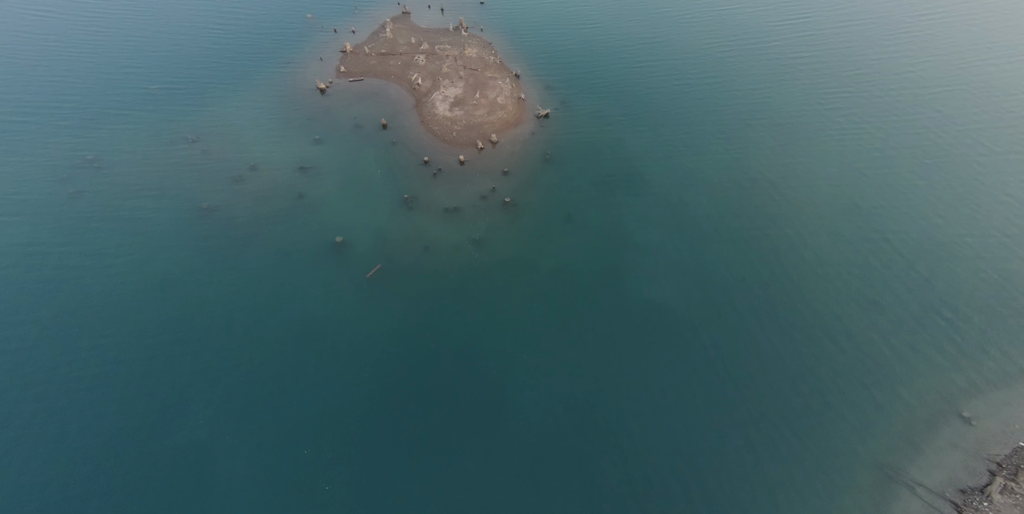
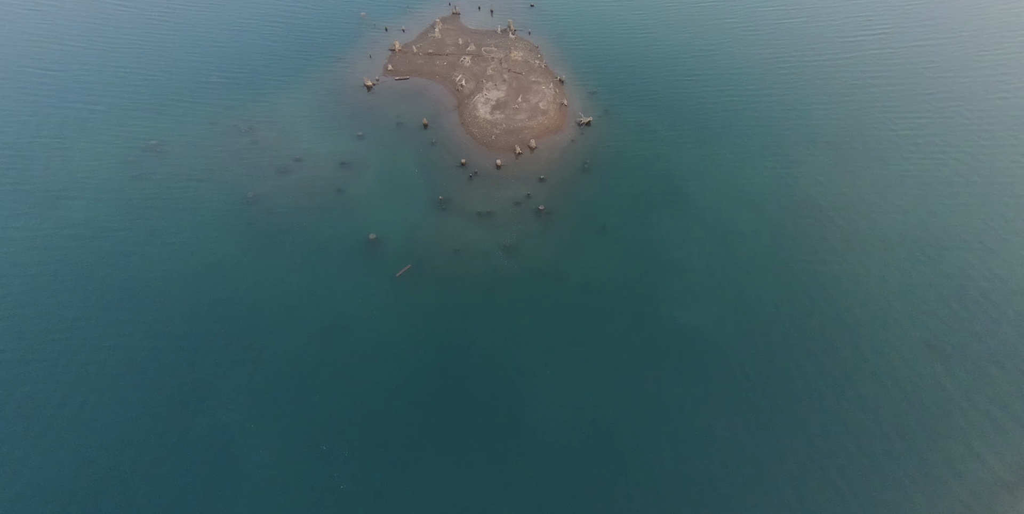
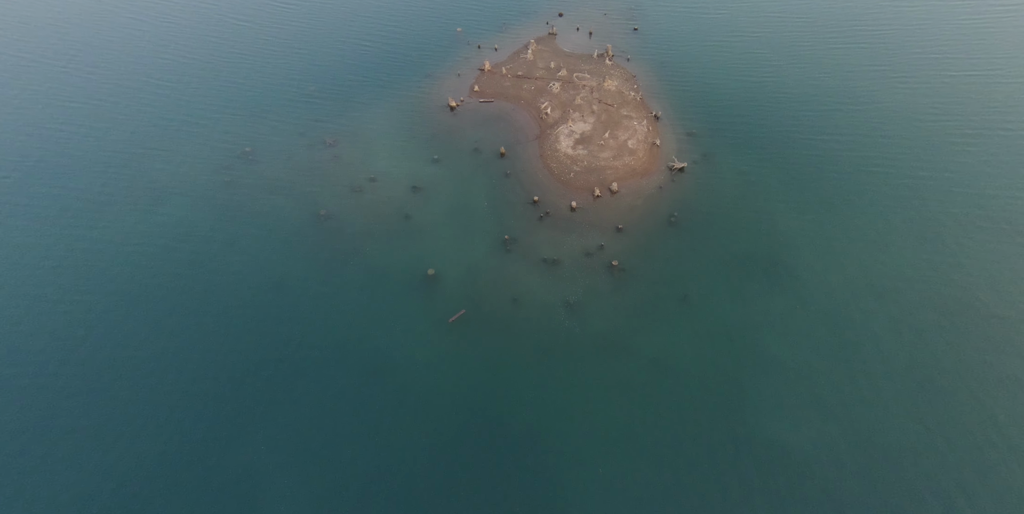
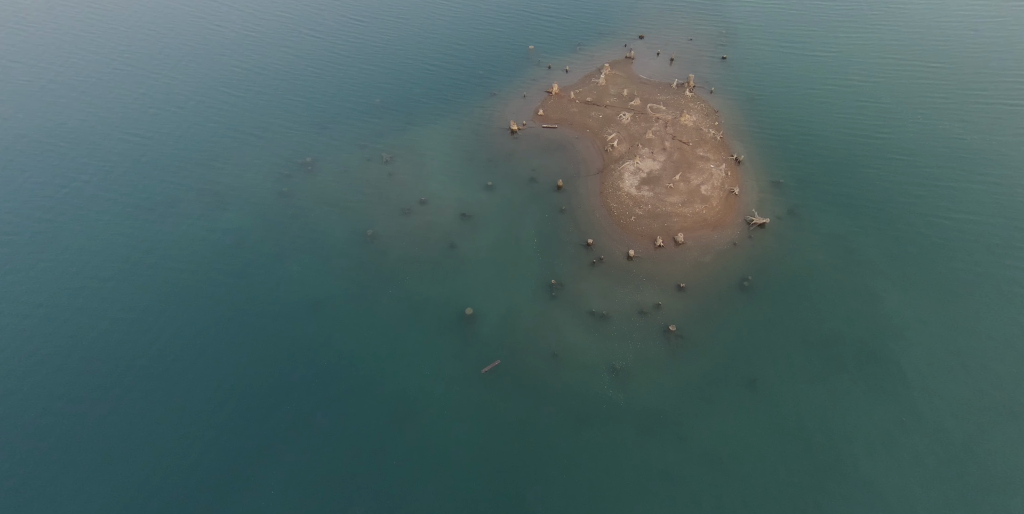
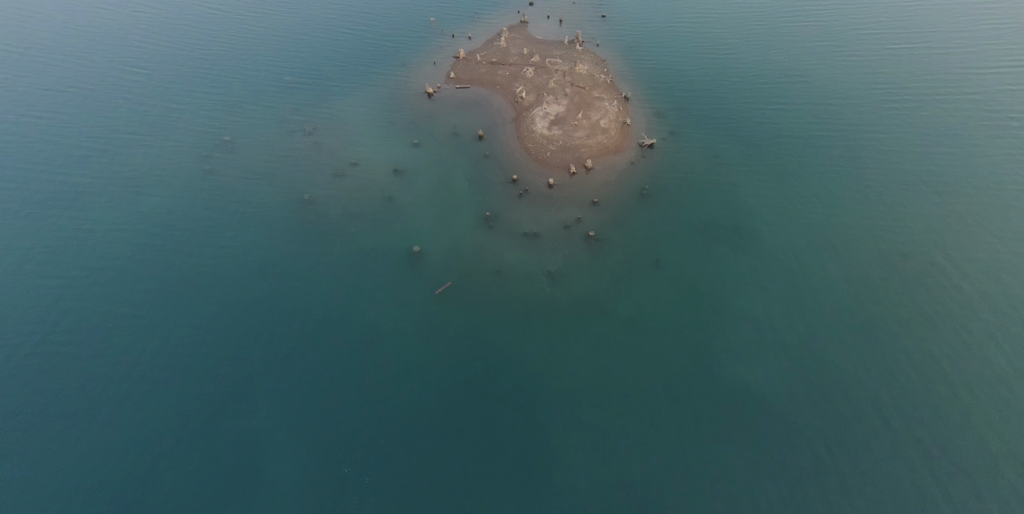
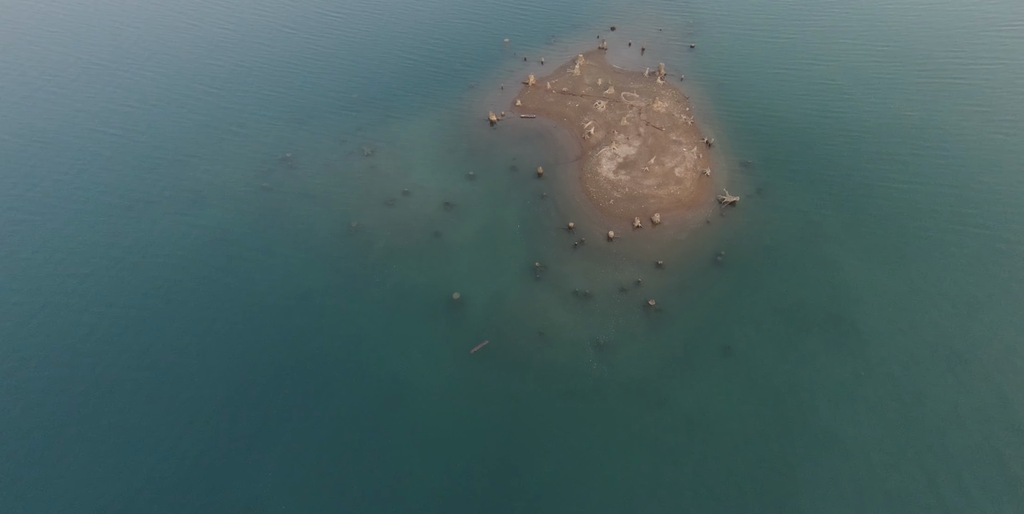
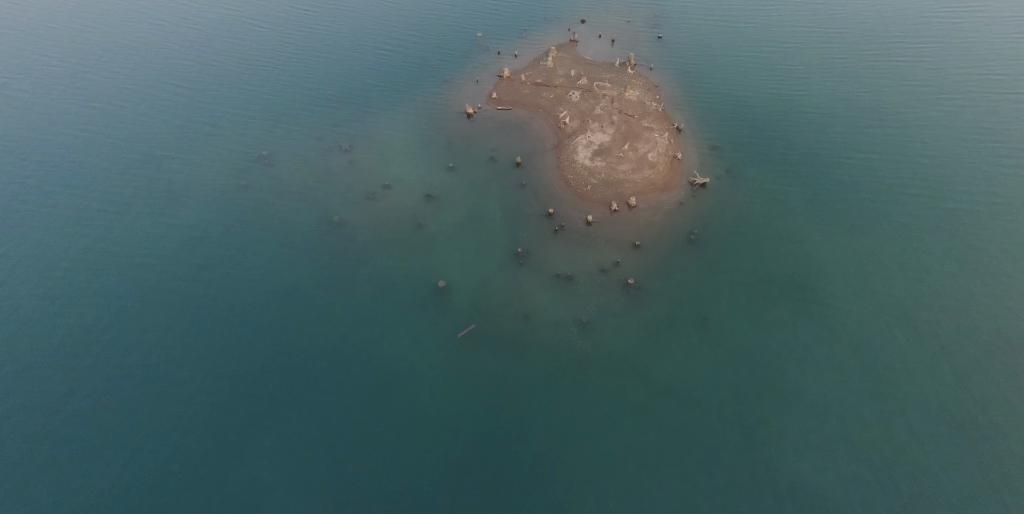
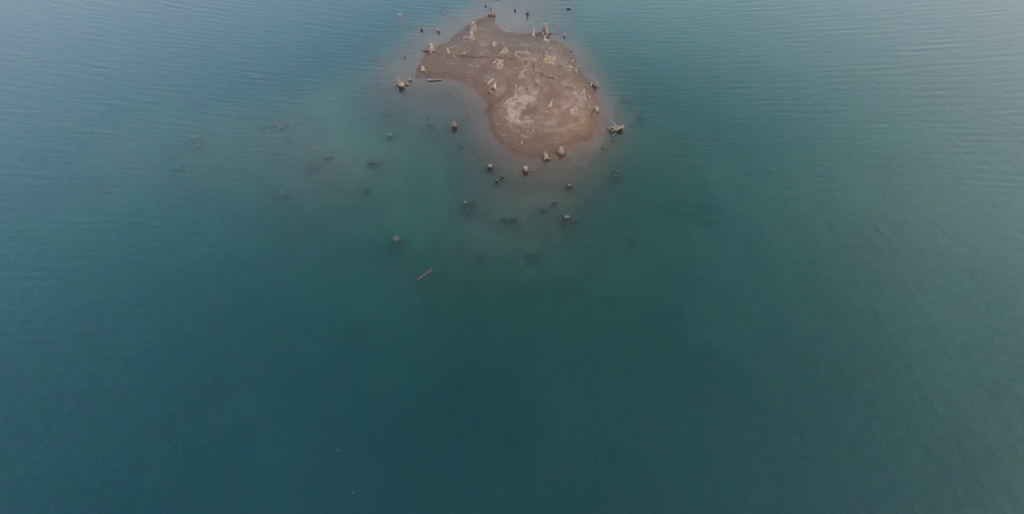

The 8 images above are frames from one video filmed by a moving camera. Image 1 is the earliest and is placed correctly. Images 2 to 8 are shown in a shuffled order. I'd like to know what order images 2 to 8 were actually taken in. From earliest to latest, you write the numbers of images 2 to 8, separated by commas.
2, 8, 5, 3, 7, 6, 4
